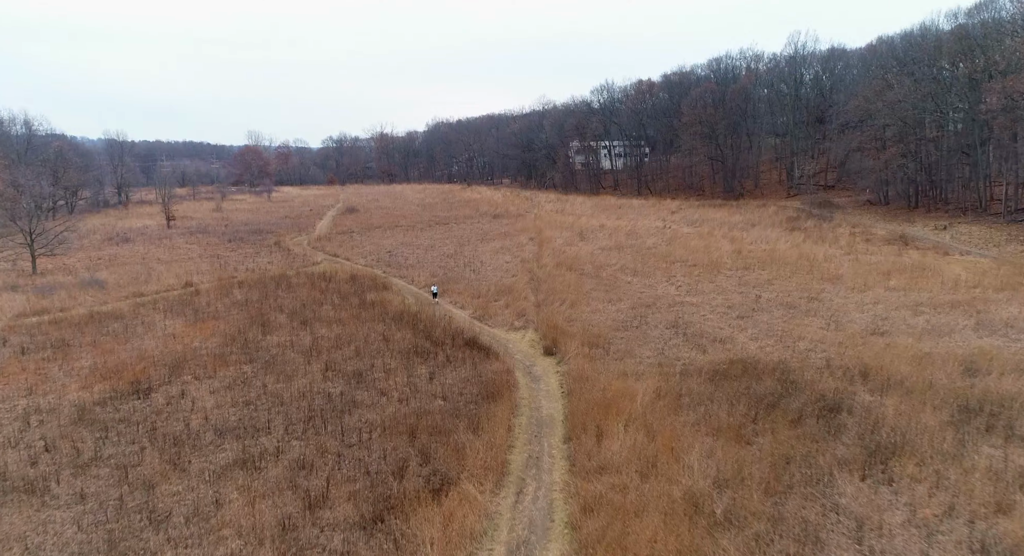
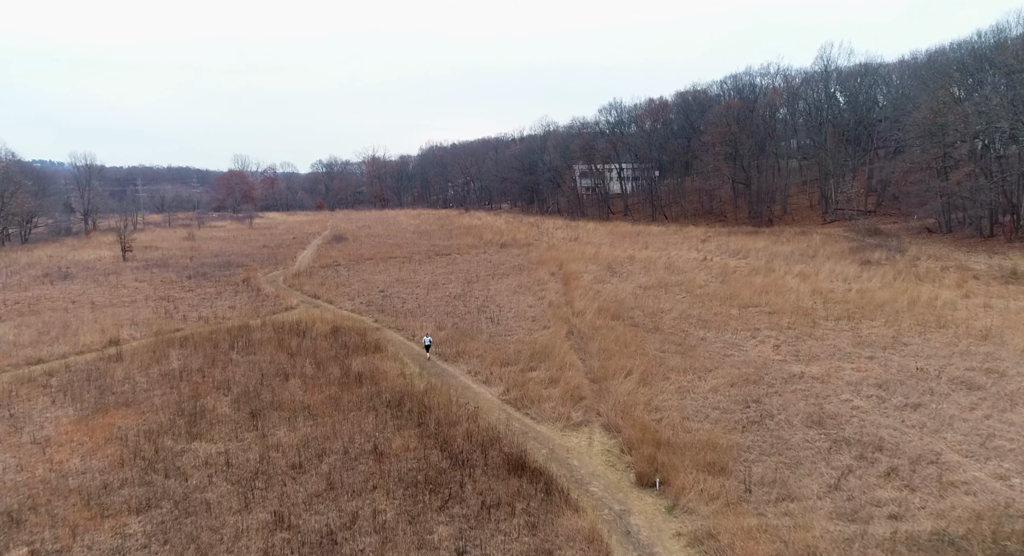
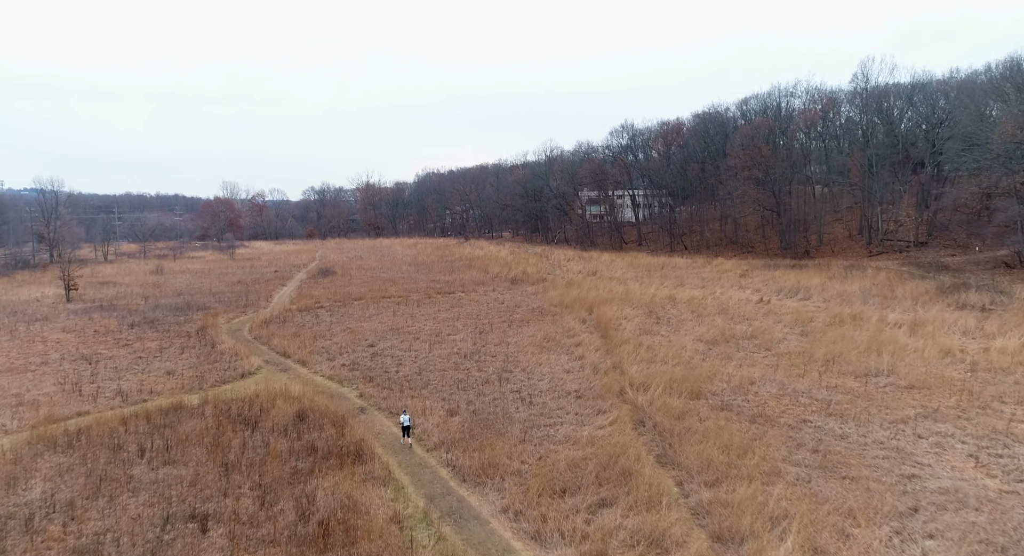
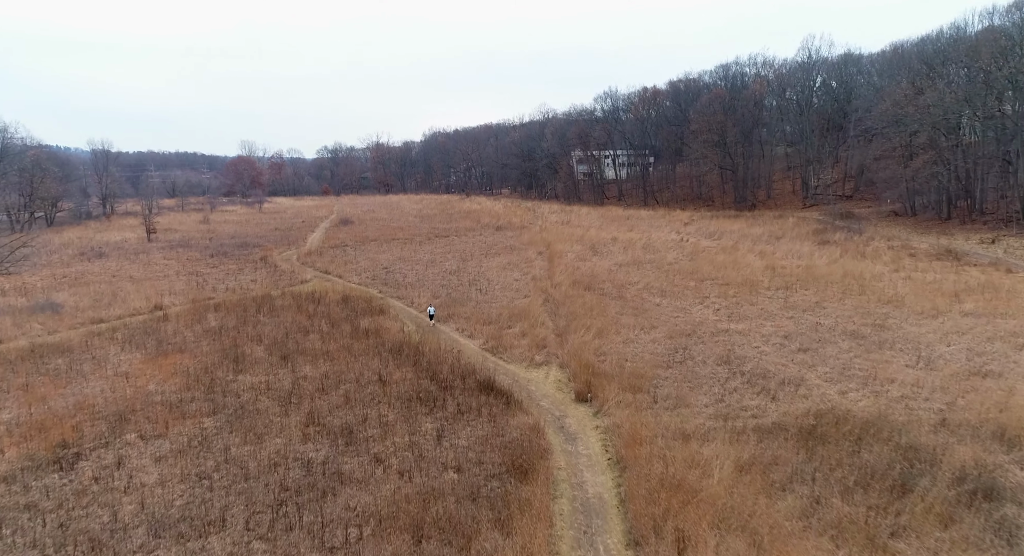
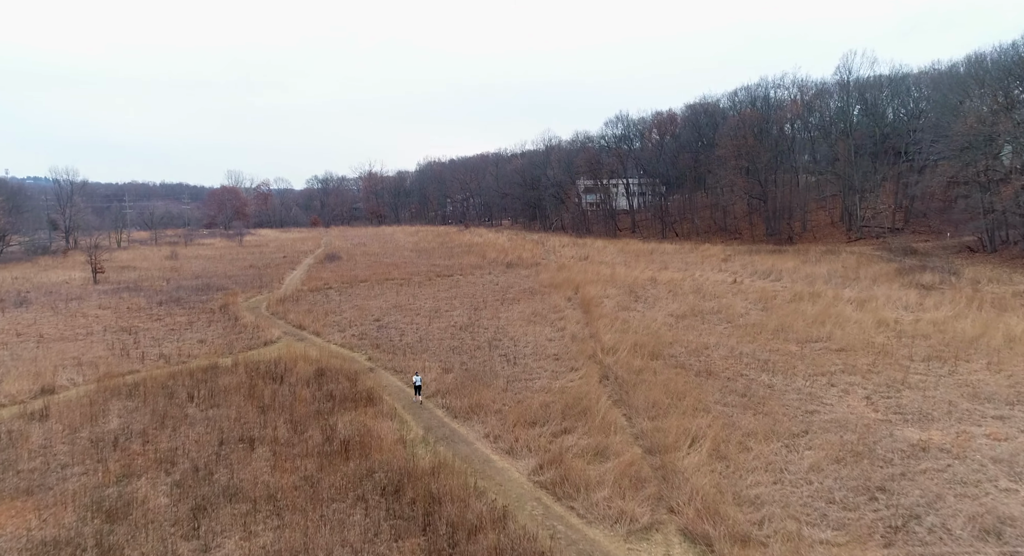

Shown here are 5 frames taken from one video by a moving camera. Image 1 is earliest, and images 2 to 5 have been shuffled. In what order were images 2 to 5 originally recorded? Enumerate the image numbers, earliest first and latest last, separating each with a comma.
4, 2, 5, 3
